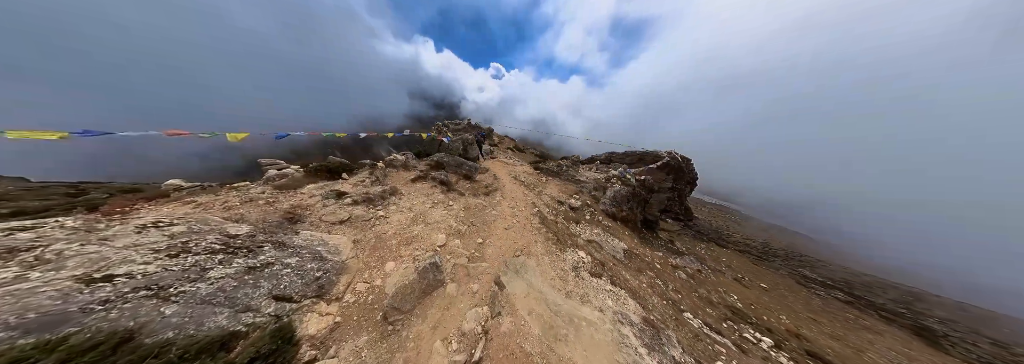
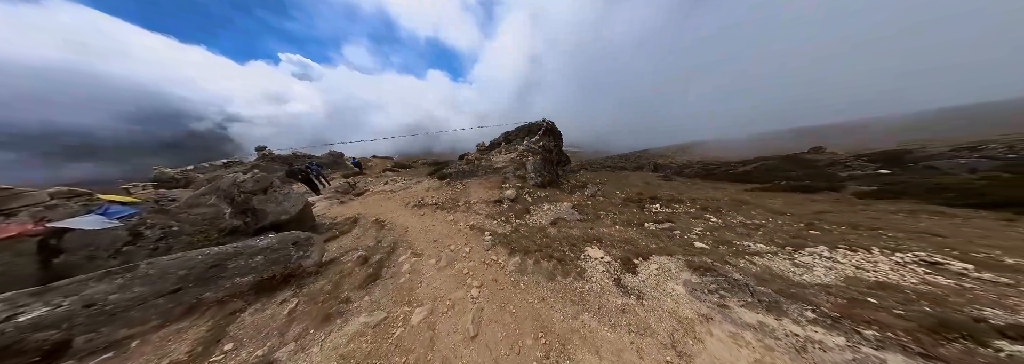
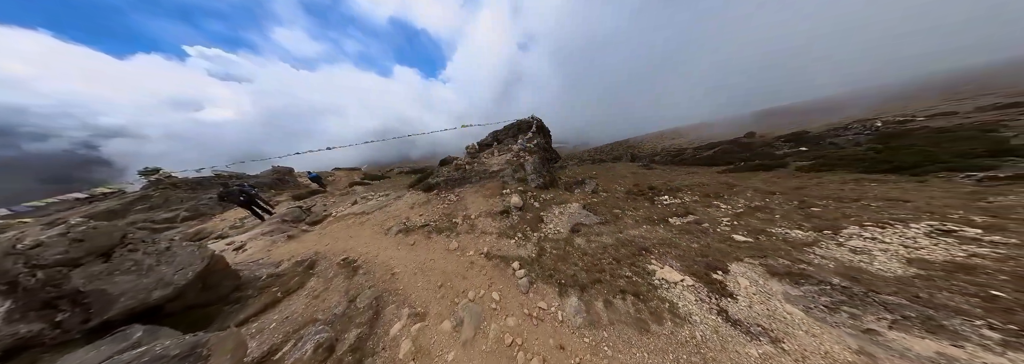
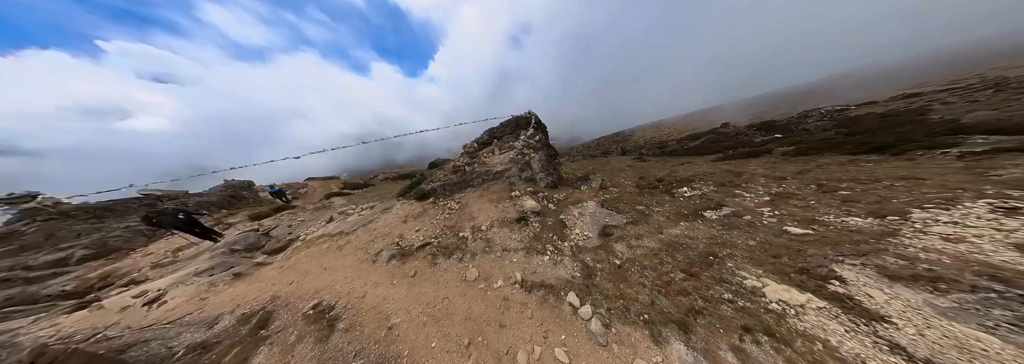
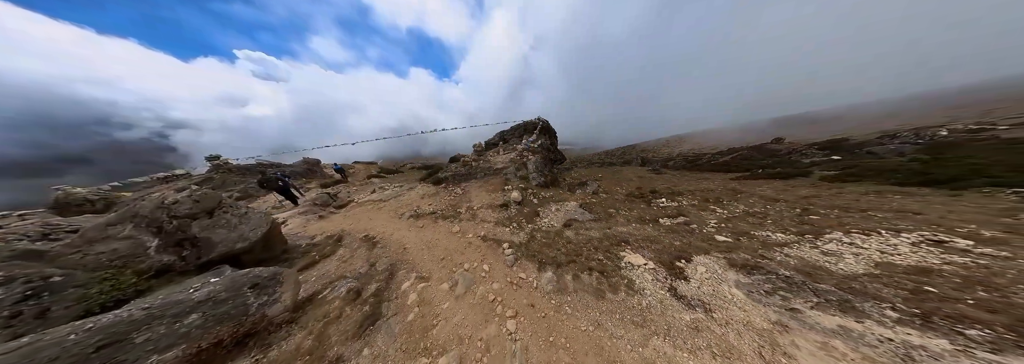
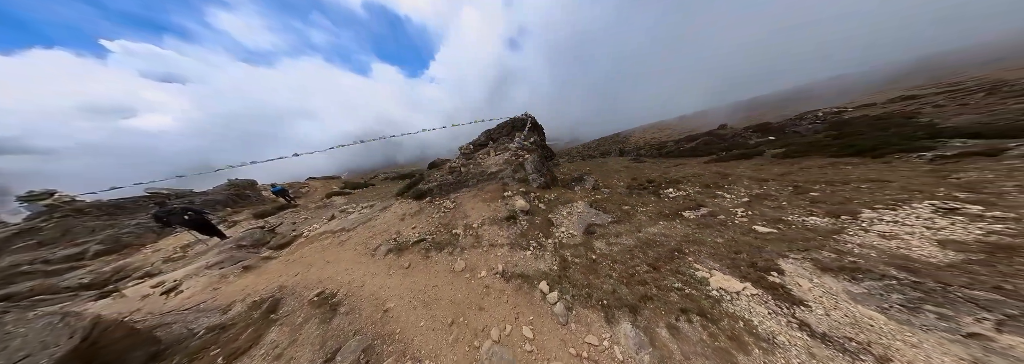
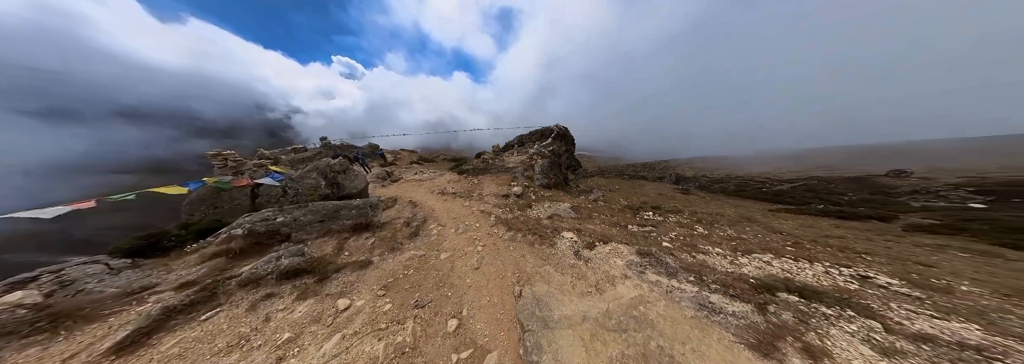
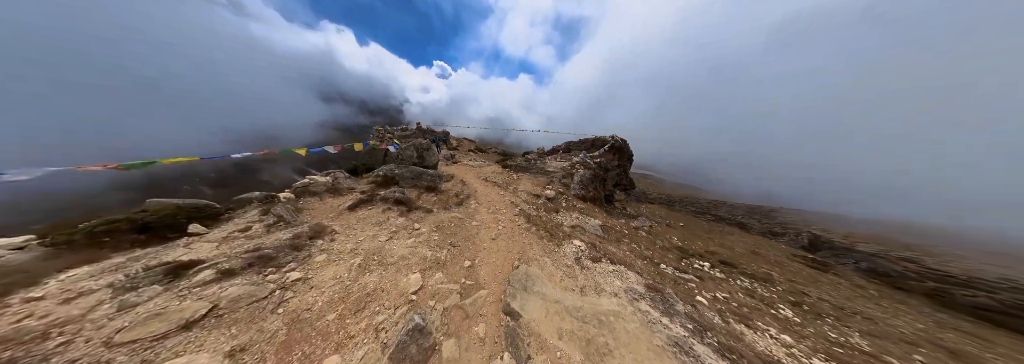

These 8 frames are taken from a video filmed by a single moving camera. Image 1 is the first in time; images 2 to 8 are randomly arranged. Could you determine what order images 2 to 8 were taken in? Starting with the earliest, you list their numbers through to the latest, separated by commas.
8, 7, 2, 5, 3, 6, 4
